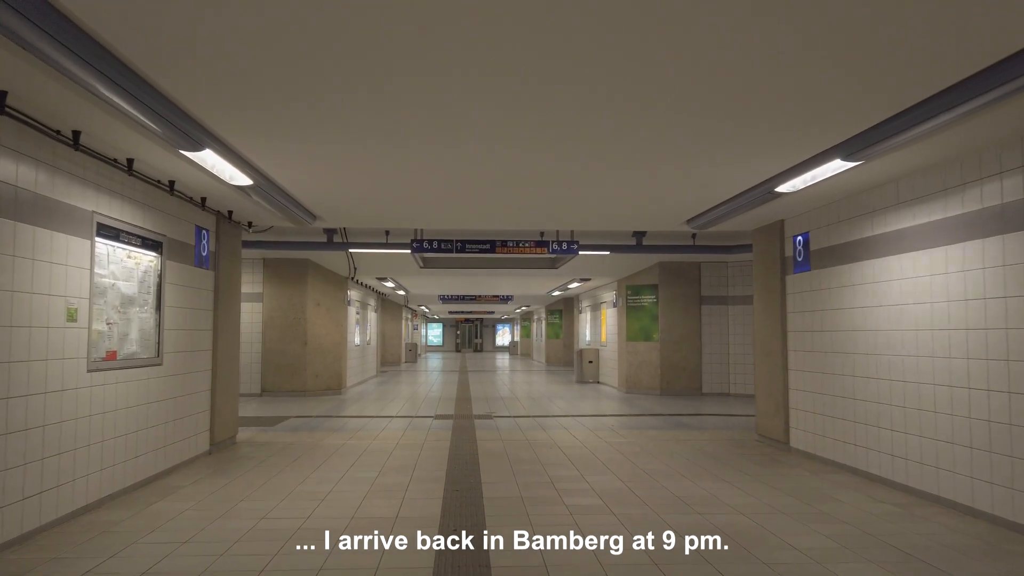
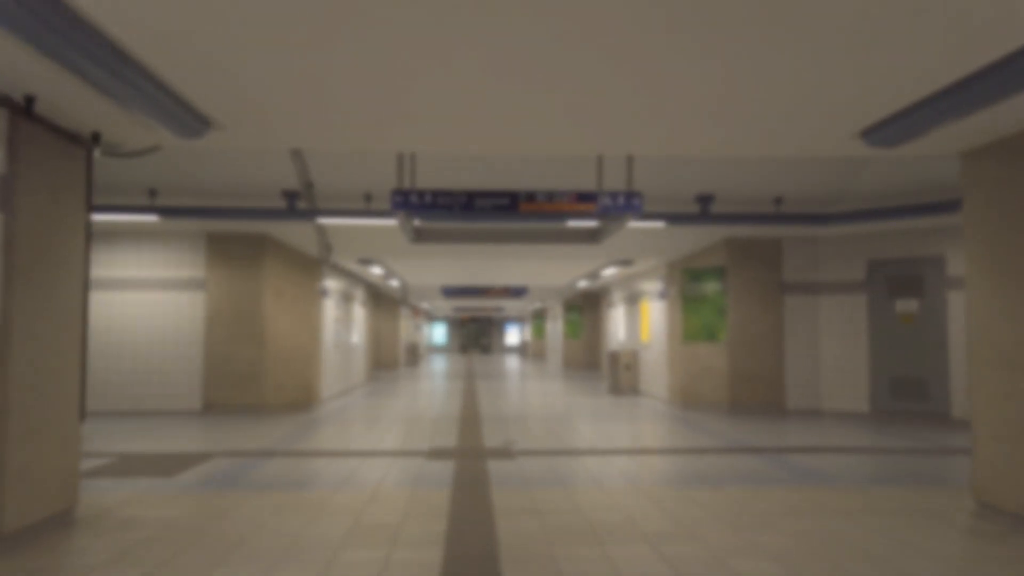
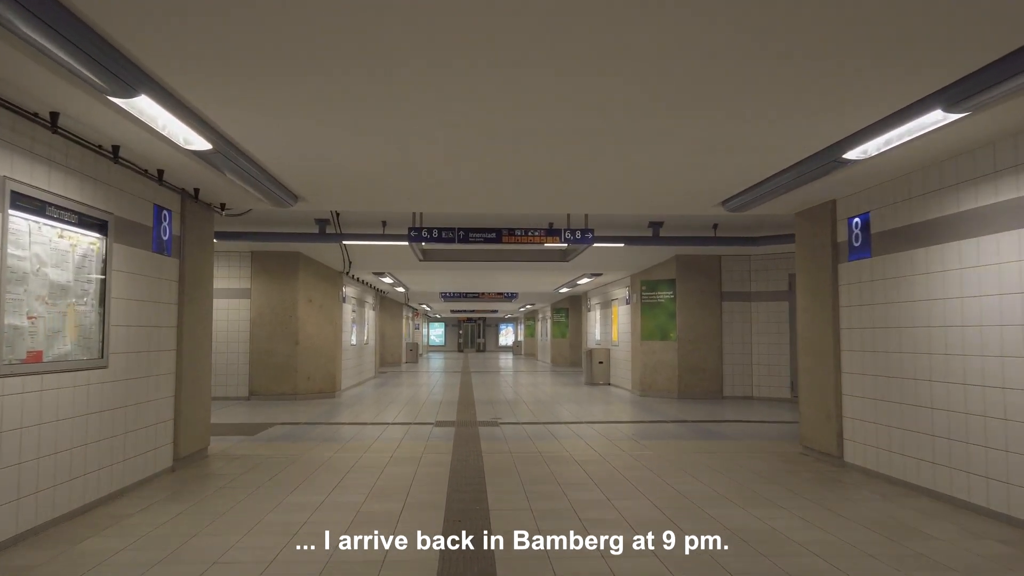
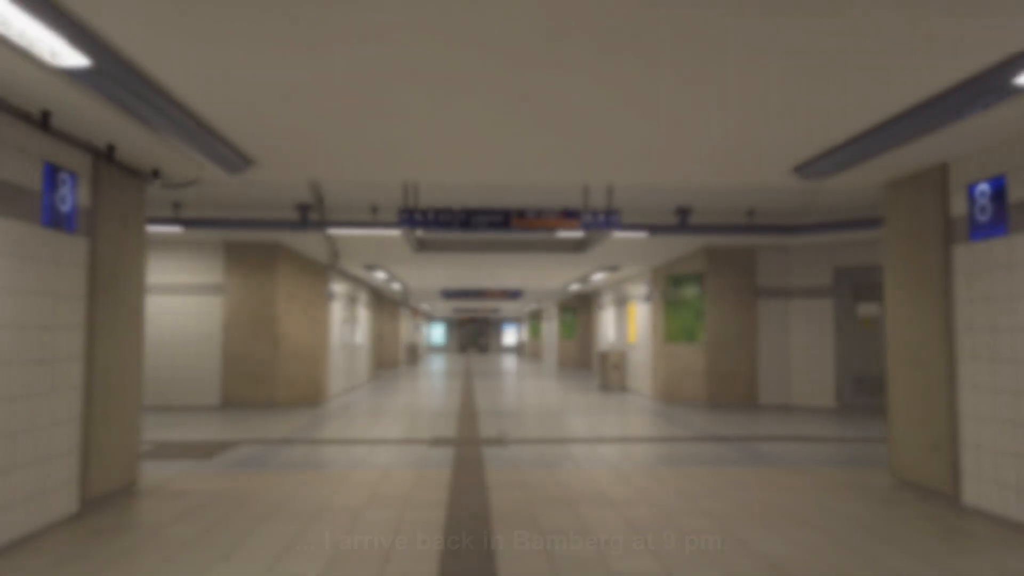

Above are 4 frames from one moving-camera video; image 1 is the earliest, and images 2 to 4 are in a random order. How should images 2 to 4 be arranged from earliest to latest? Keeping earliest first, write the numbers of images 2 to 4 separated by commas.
3, 4, 2
